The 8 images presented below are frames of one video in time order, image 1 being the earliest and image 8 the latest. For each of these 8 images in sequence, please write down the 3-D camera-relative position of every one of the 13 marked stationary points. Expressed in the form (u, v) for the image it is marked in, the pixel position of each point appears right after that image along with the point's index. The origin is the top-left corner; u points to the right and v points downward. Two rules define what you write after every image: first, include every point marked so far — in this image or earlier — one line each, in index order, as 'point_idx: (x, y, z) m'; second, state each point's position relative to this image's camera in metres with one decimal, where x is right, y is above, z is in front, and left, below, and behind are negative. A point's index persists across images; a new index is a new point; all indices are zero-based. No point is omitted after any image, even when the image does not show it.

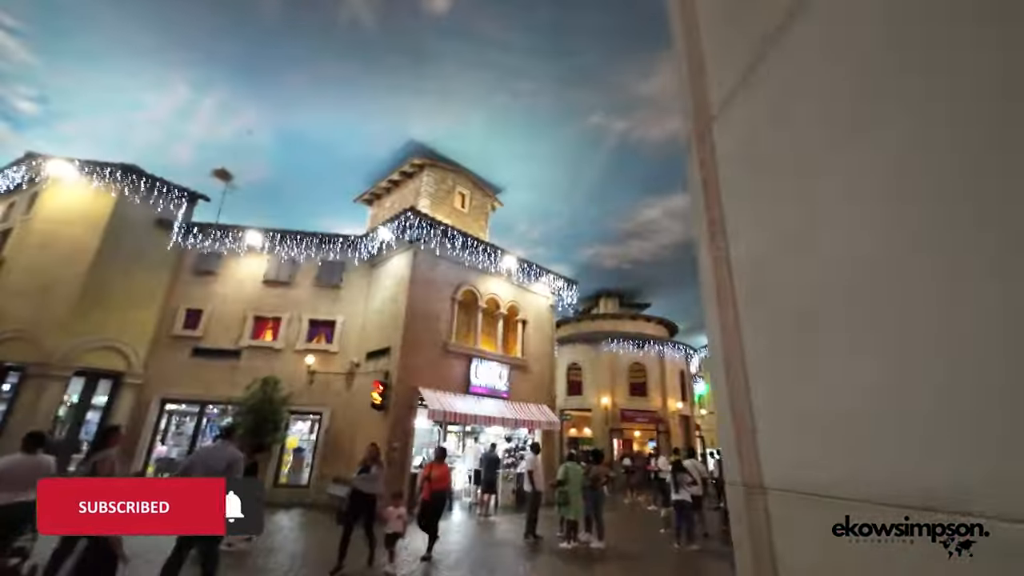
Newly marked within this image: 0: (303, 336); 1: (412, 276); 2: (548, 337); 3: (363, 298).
0: (-6.9, -1.6, +14.3) m
1: (-3.1, +0.3, +13.4) m
2: (+1.4, -2.0, +17.2) m
3: (-5.1, -0.4, +15.0) m
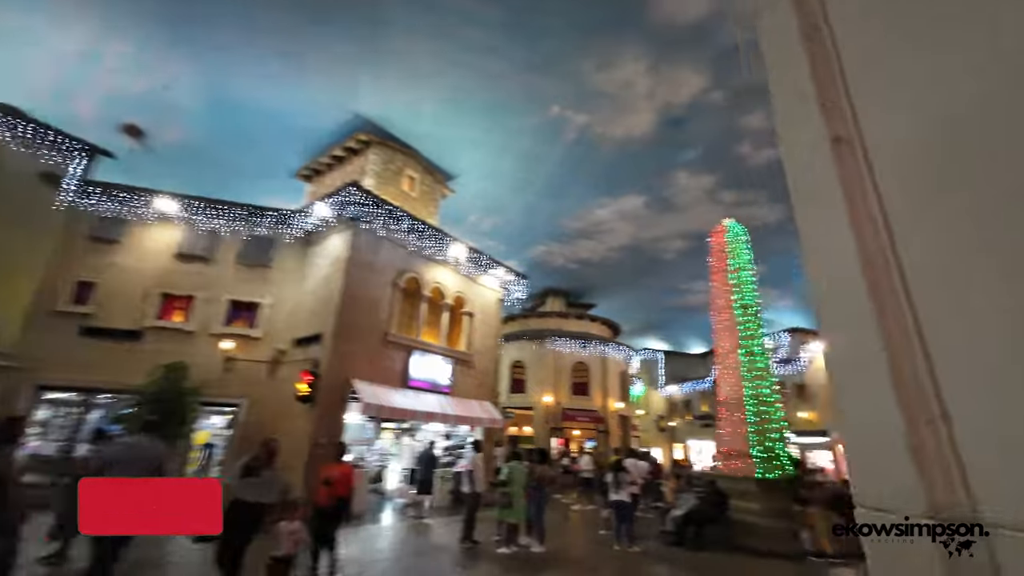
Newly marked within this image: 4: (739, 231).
0: (-8.5, -0.9, +12.7) m
1: (-4.5, +0.8, +12.2) m
2: (-0.7, -1.7, +16.6) m
3: (-6.8, +0.3, +13.6) m
4: (+6.7, +1.7, +12.9) m
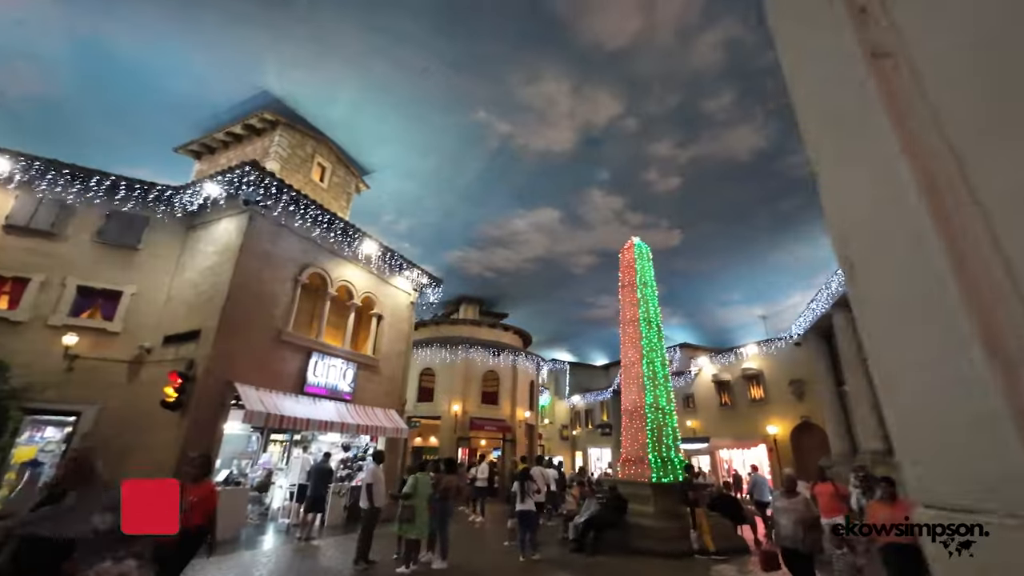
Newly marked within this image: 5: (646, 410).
0: (-10.8, -0.5, +10.4) m
1: (-6.7, +1.0, +10.9) m
2: (-3.9, -1.8, +15.8) m
3: (-9.2, +0.6, +11.7) m
4: (+4.2, +1.2, +13.7) m
5: (+3.6, -3.3, +11.9) m
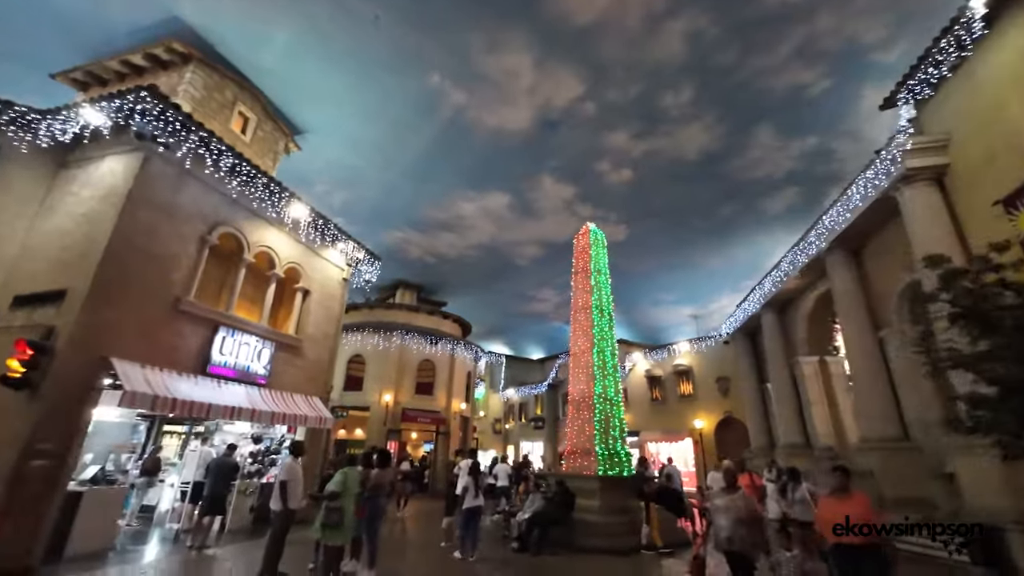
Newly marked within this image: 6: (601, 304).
0: (-11.7, +0.7, +7.8) m
1: (-7.7, +2.0, +8.8) m
2: (-5.8, -0.9, +14.1) m
3: (-10.3, +1.6, +9.3) m
4: (+2.7, +1.6, +13.2) m
5: (+2.2, -2.9, +11.4) m
6: (+2.6, -0.5, +12.4) m
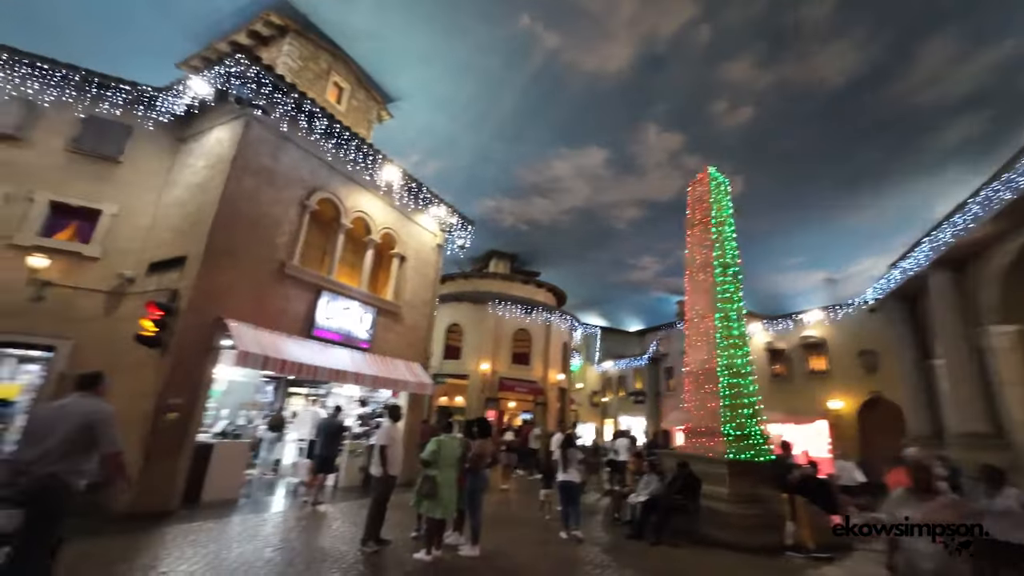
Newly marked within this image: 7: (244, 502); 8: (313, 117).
0: (-9.8, +1.3, +8.9) m
1: (-5.6, +2.7, +8.9) m
2: (-2.6, +0.2, +13.9) m
3: (-8.1, +2.3, +10.0) m
4: (+5.4, +2.8, +11.1) m
5: (+4.6, -1.9, +9.7) m
6: (+5.2, +0.7, +10.5) m
7: (-5.5, -4.4, +8.9) m
8: (-4.6, +4.0, +10.1) m
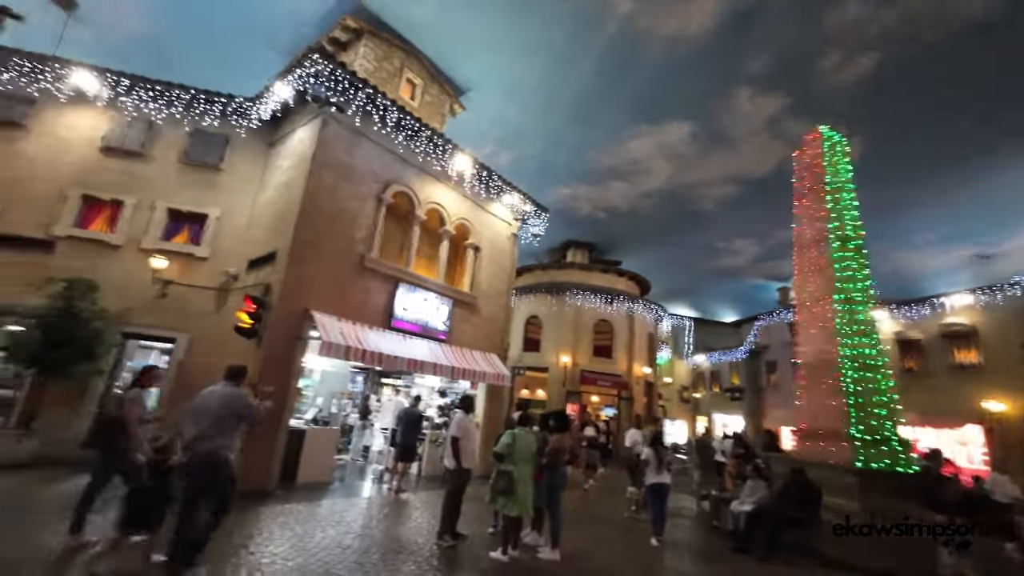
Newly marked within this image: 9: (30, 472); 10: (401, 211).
0: (-8.2, +1.3, +10.0) m
1: (-4.2, +2.8, +9.3) m
2: (-0.2, +0.5, +13.7) m
3: (-6.4, +2.4, +10.8) m
4: (+7.1, +3.3, +9.4) m
5: (+6.2, -1.4, +8.2) m
6: (+6.8, +1.1, +8.8) m
7: (-3.8, -4.2, +9.3) m
8: (-3.0, +4.2, +10.2) m
9: (-8.8, -3.4, +7.9) m
10: (-2.9, +2.0, +11.4) m
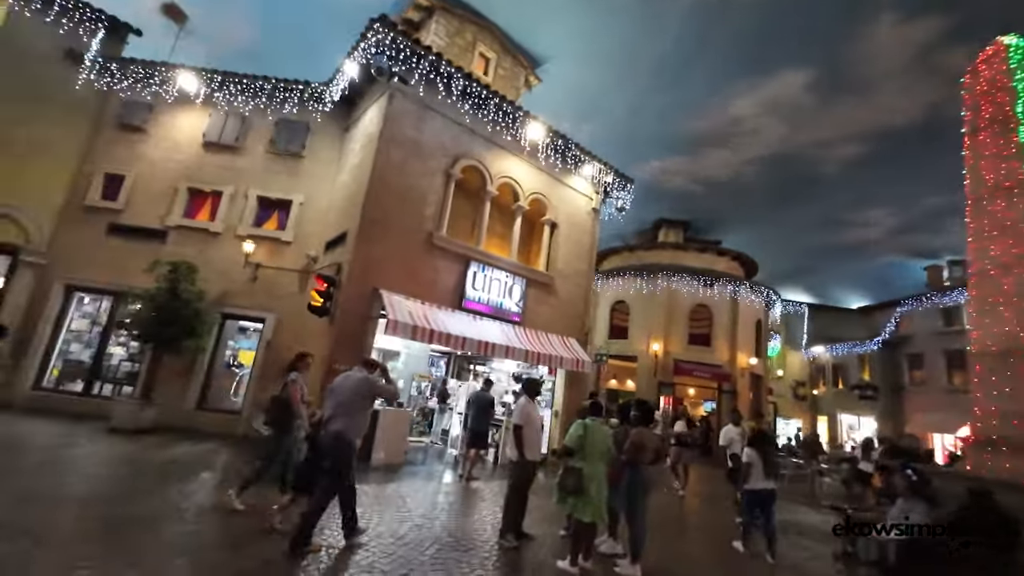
0: (-6.4, +1.7, +10.6) m
1: (-2.7, +3.3, +9.1) m
2: (+2.1, +1.1, +12.6) m
3: (-4.5, +2.9, +11.0) m
4: (+8.4, +3.8, +6.9) m
5: (+7.4, -0.9, +6.0) m
6: (+8.0, +1.7, +6.4) m
7: (-2.2, -3.8, +9.1) m
8: (-1.4, +4.7, +9.7) m
9: (-7.3, -3.0, +8.8) m
10: (-1.0, +2.5, +10.9) m
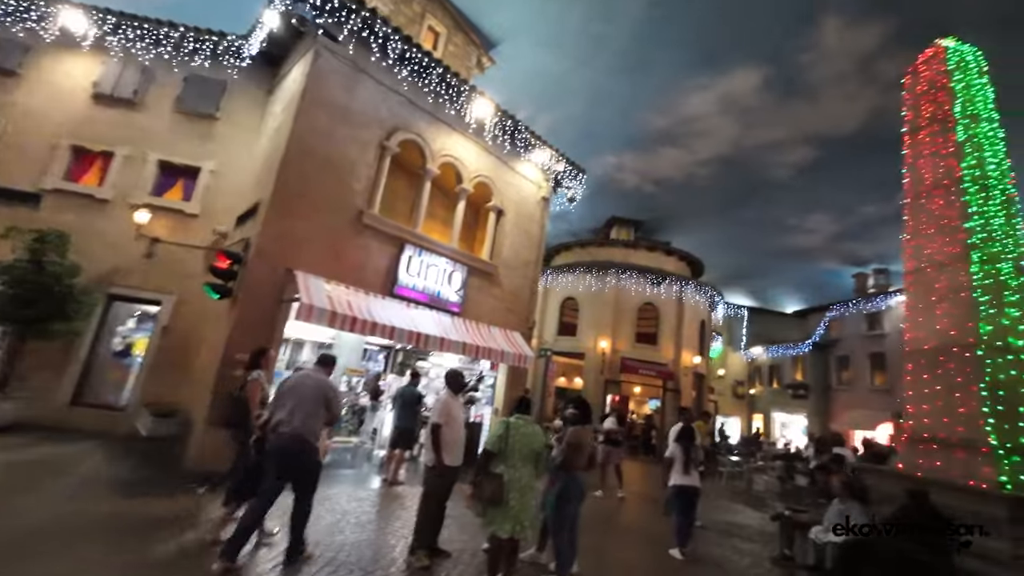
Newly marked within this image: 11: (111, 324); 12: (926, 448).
0: (-7.7, +2.2, +9.2) m
1: (-3.8, +3.6, +8.0) m
2: (+0.6, +1.3, +12.0) m
3: (-5.8, +3.3, +9.7) m
4: (+7.5, +3.9, +6.9) m
5: (+6.4, -0.9, +6.0) m
6: (+7.1, +1.7, +6.4) m
7: (-3.5, -3.4, +8.2) m
8: (-2.5, +5.0, +8.8) m
9: (-8.6, -2.5, +7.3) m
10: (-2.3, +2.8, +10.0) m
11: (-8.2, -0.8, +8.8) m
12: (+6.0, -2.3, +6.3) m
